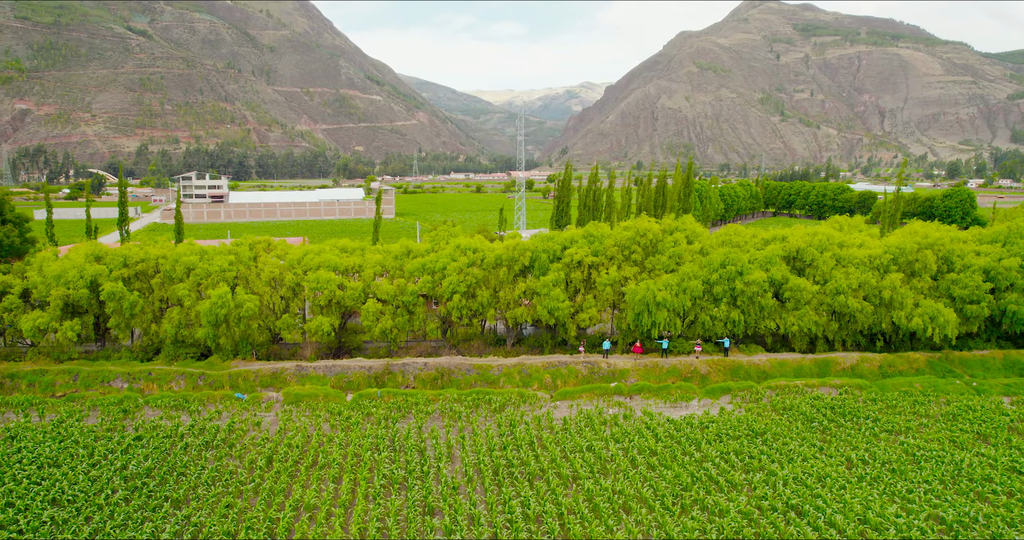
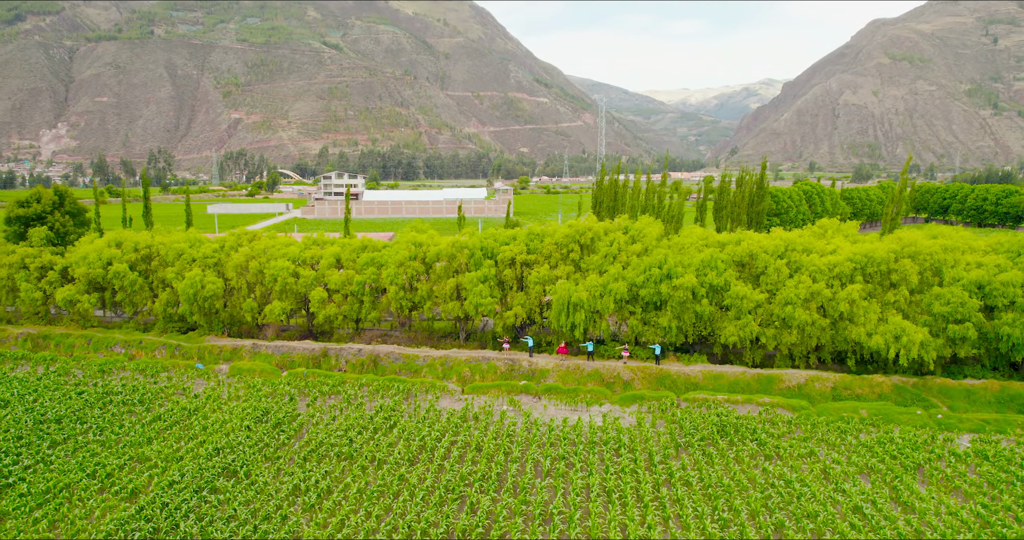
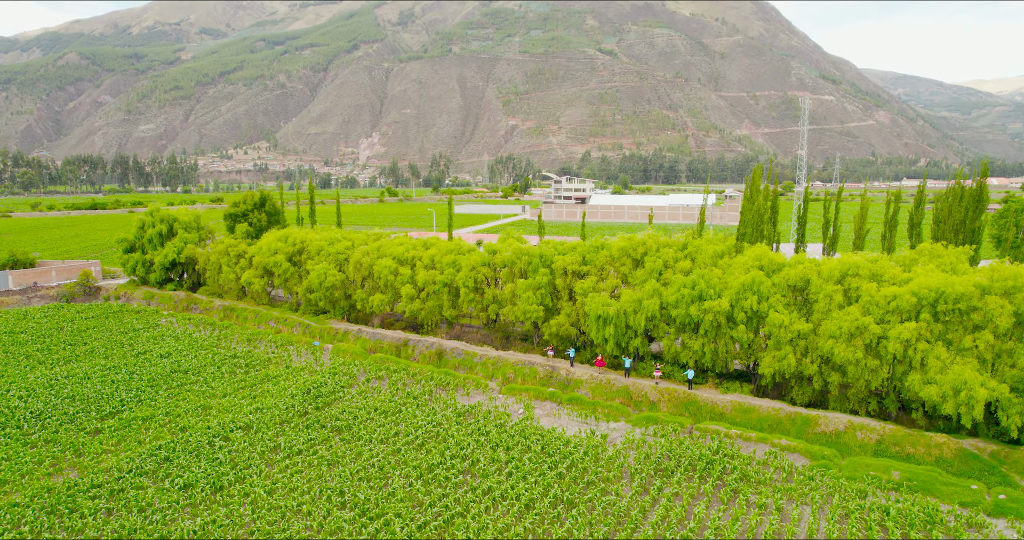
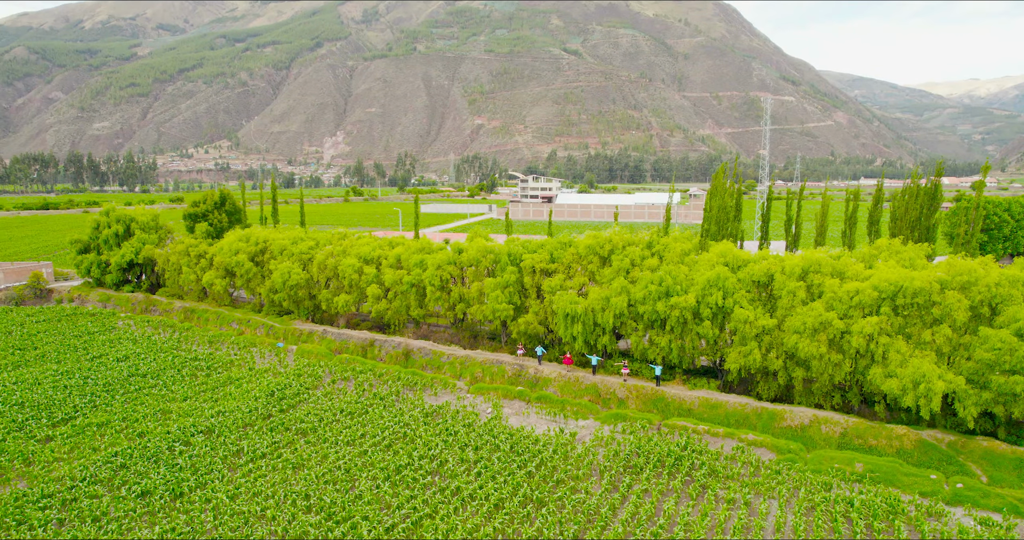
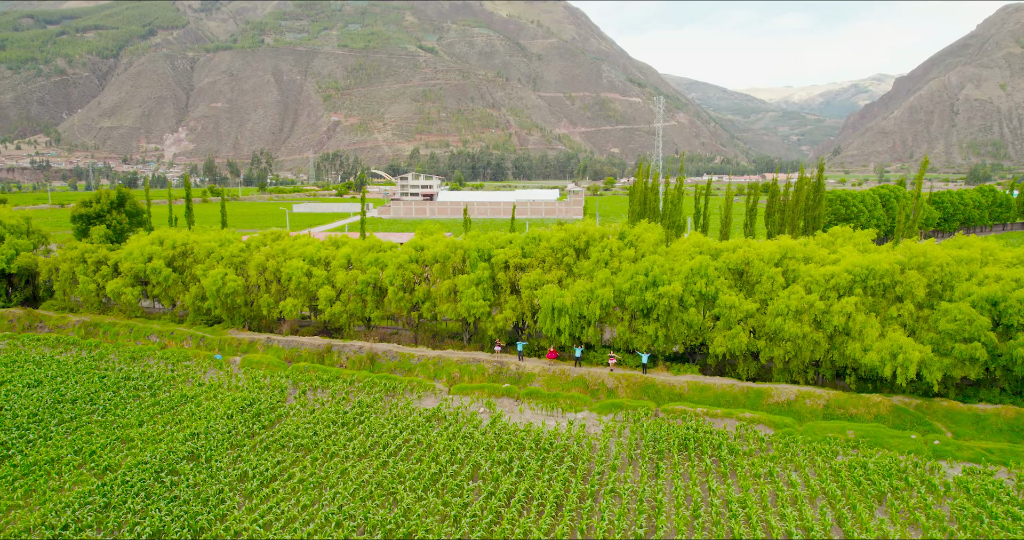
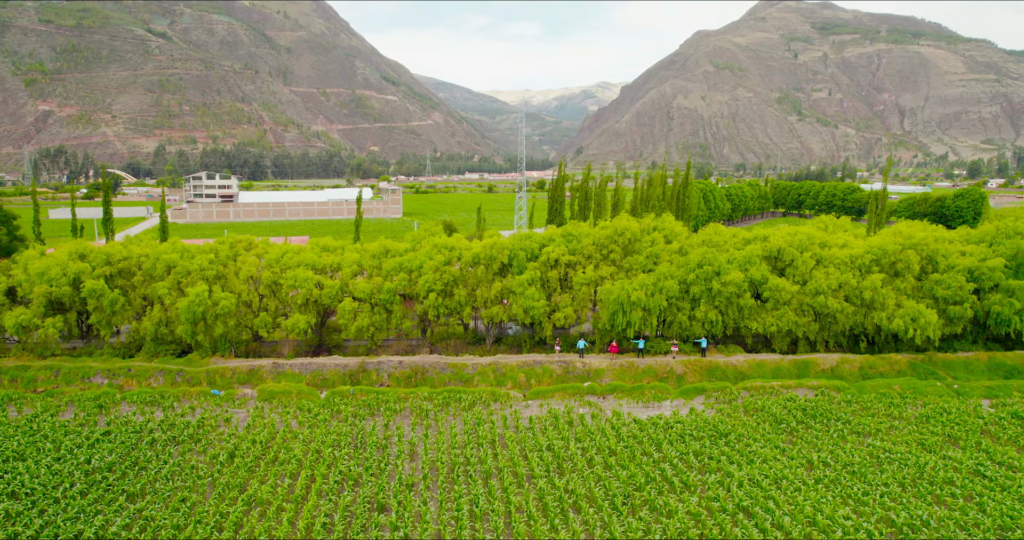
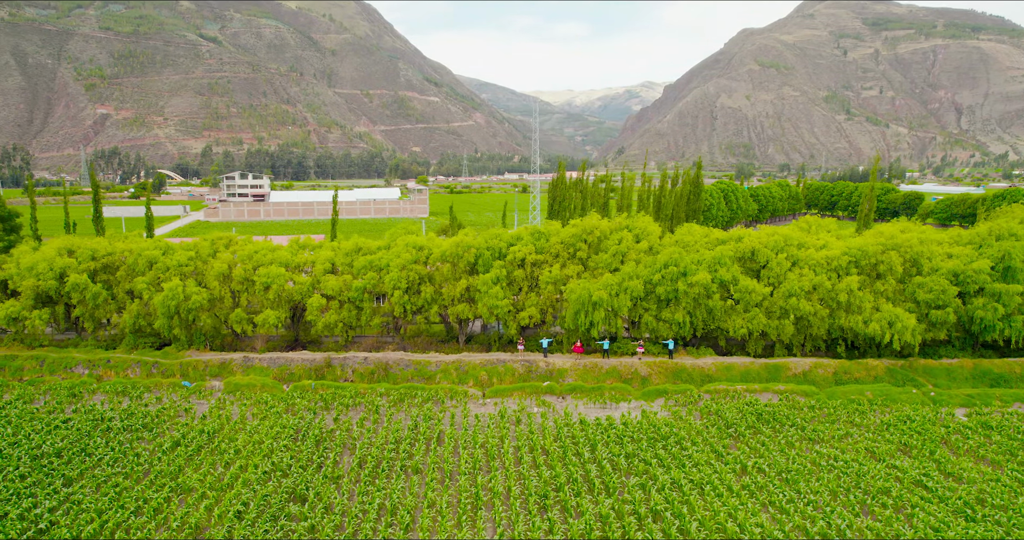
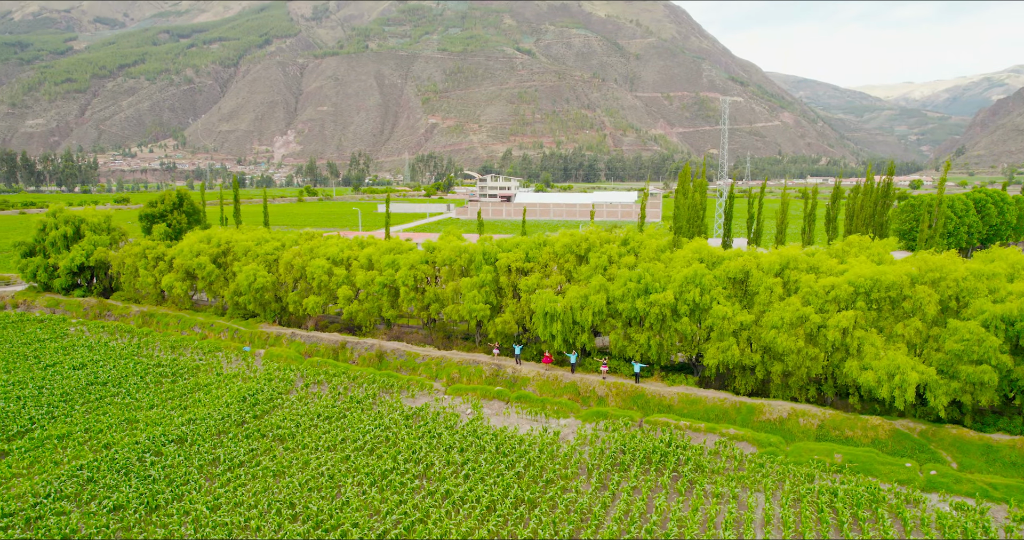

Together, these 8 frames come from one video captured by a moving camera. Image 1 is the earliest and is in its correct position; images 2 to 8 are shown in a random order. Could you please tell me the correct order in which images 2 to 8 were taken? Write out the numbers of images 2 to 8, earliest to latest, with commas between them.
6, 7, 2, 5, 8, 4, 3
